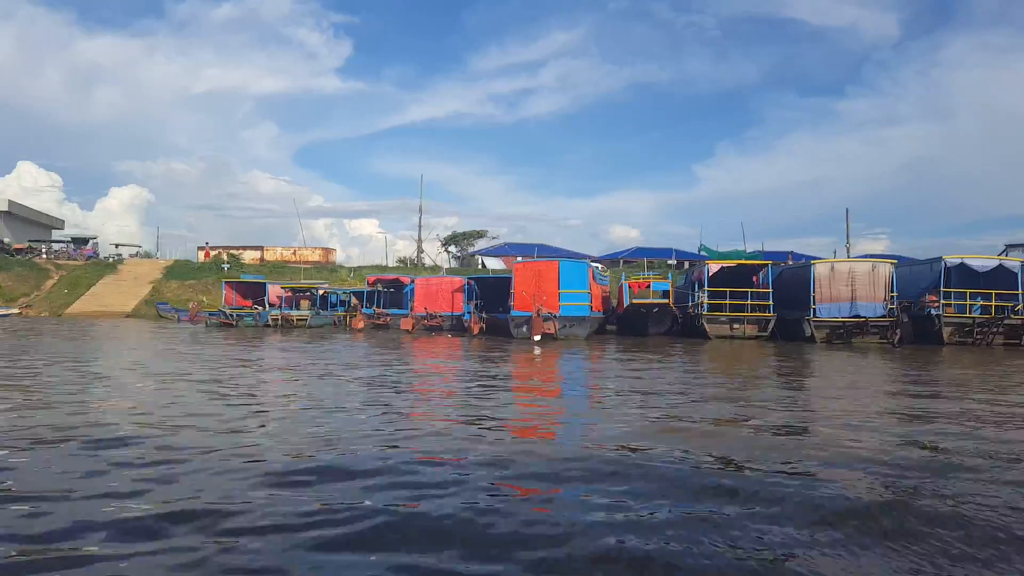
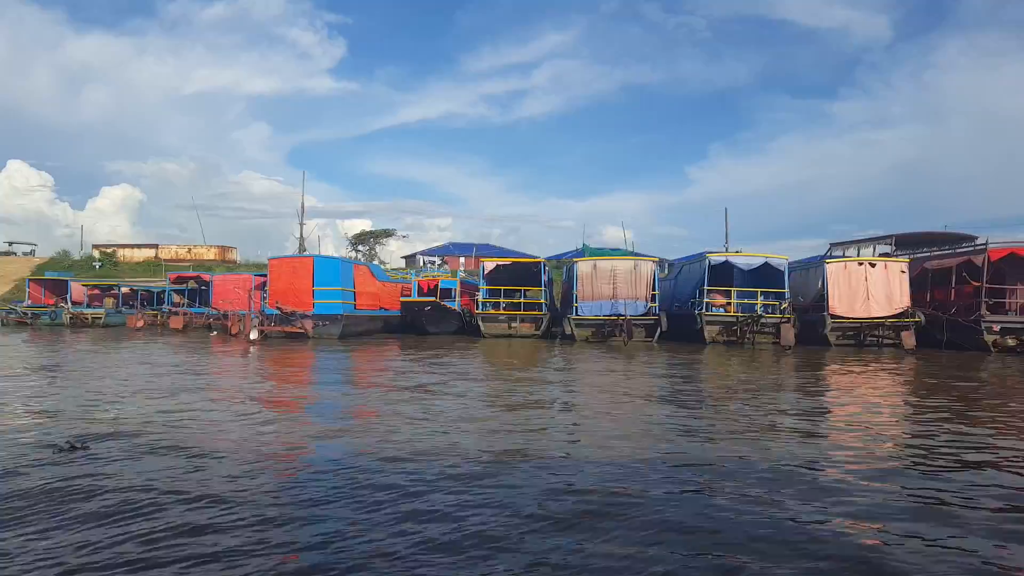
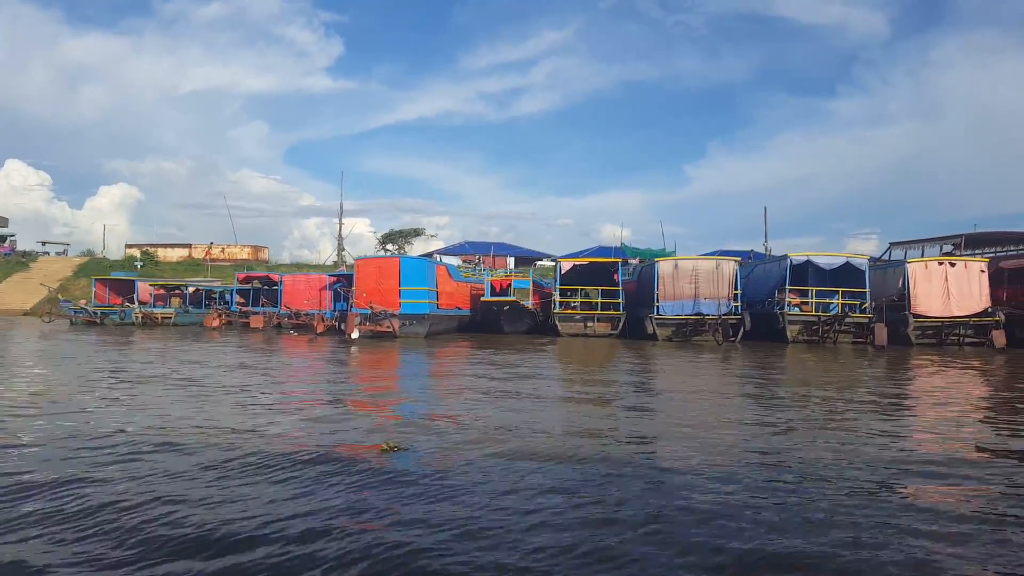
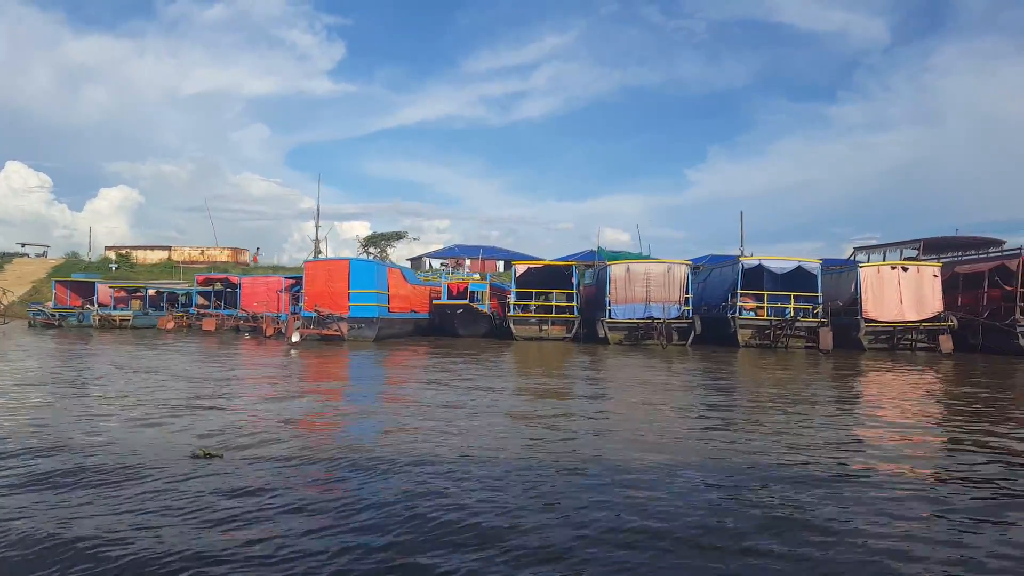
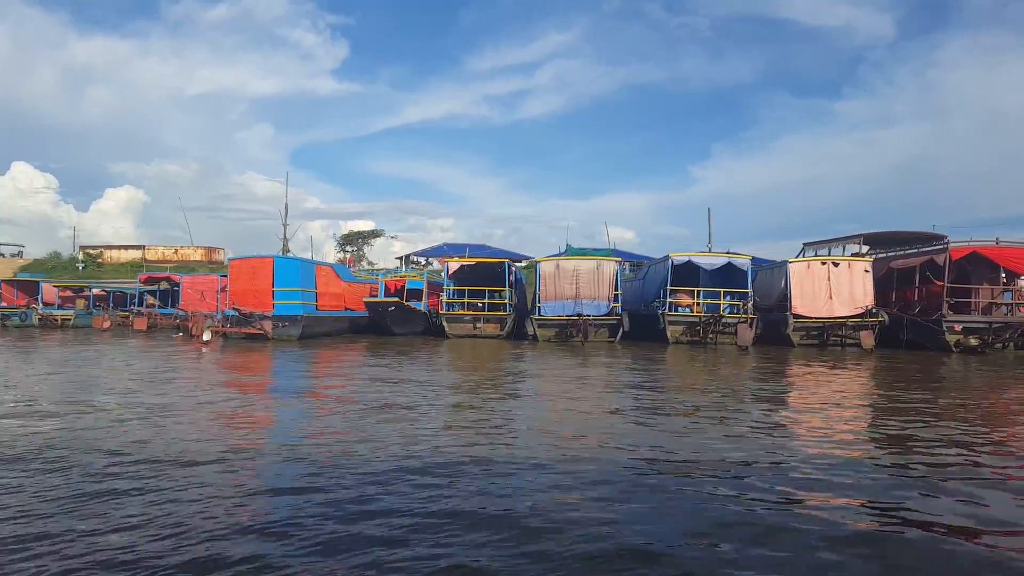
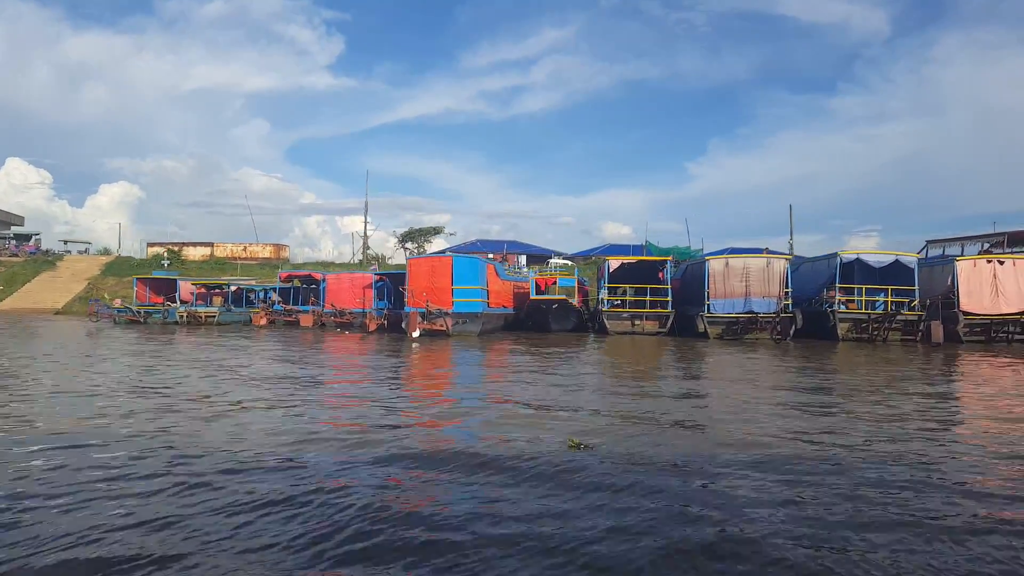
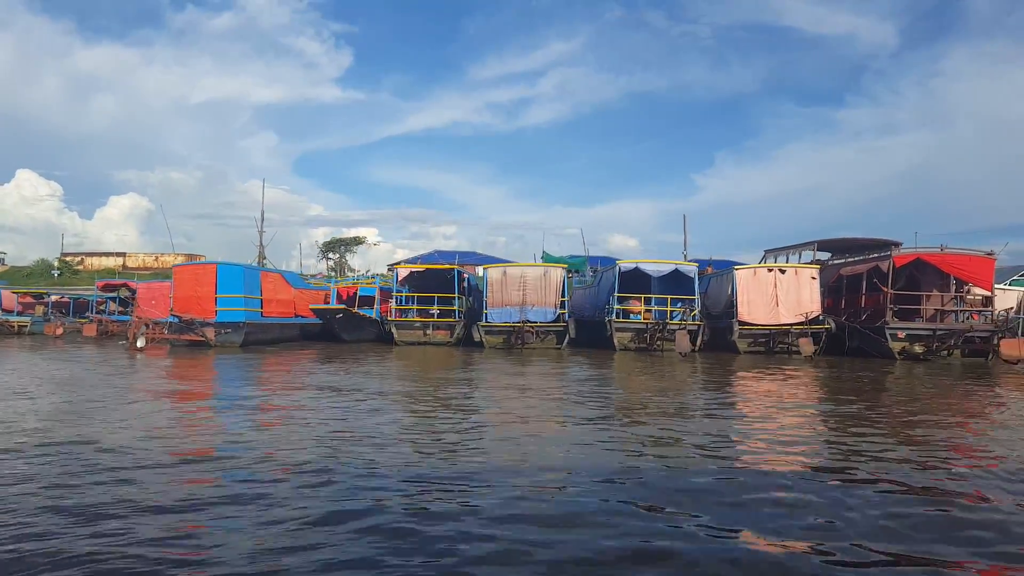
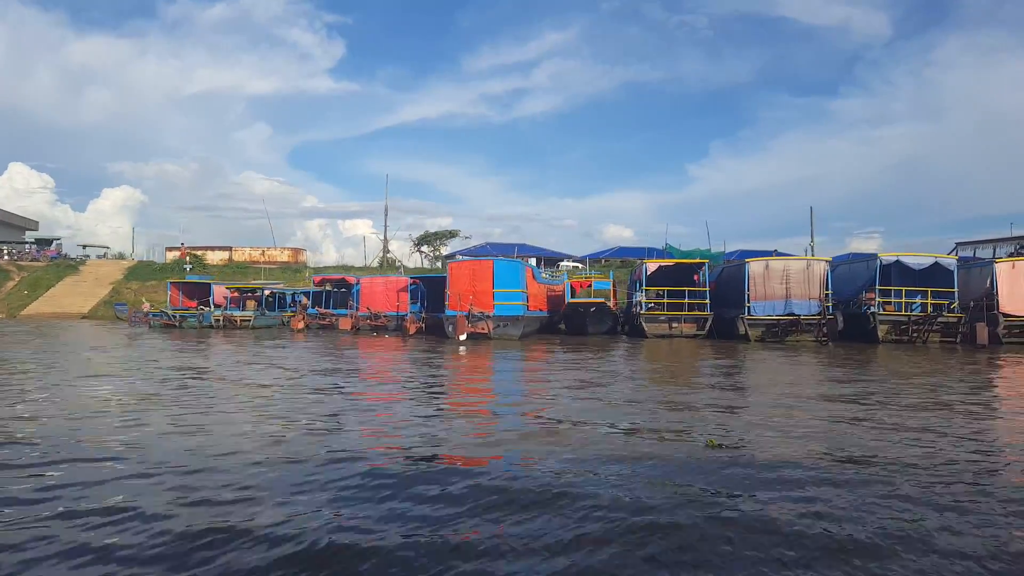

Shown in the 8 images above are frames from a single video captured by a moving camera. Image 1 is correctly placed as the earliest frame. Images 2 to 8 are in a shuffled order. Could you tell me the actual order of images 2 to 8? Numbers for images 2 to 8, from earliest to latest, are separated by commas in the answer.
8, 6, 3, 4, 2, 5, 7
